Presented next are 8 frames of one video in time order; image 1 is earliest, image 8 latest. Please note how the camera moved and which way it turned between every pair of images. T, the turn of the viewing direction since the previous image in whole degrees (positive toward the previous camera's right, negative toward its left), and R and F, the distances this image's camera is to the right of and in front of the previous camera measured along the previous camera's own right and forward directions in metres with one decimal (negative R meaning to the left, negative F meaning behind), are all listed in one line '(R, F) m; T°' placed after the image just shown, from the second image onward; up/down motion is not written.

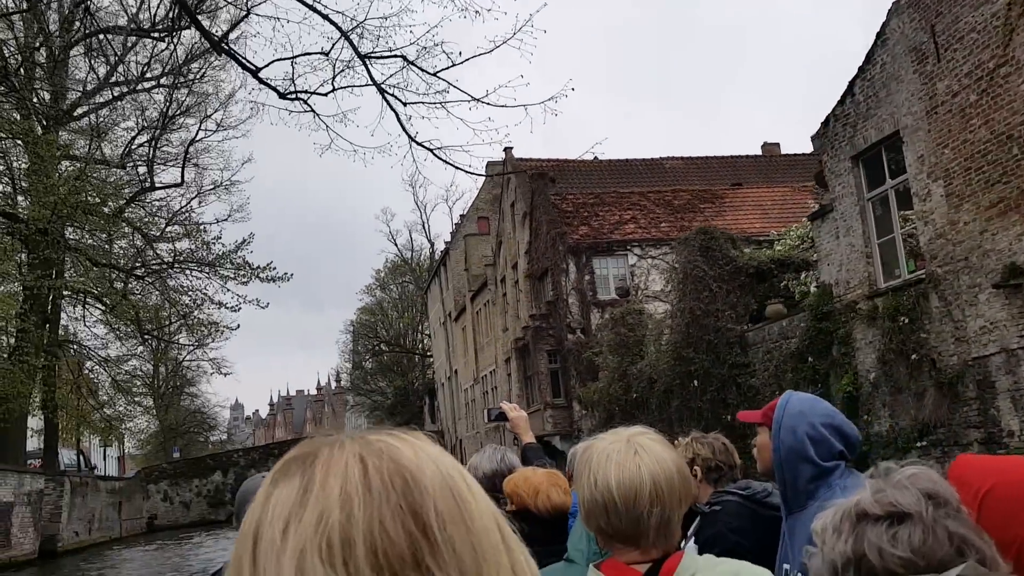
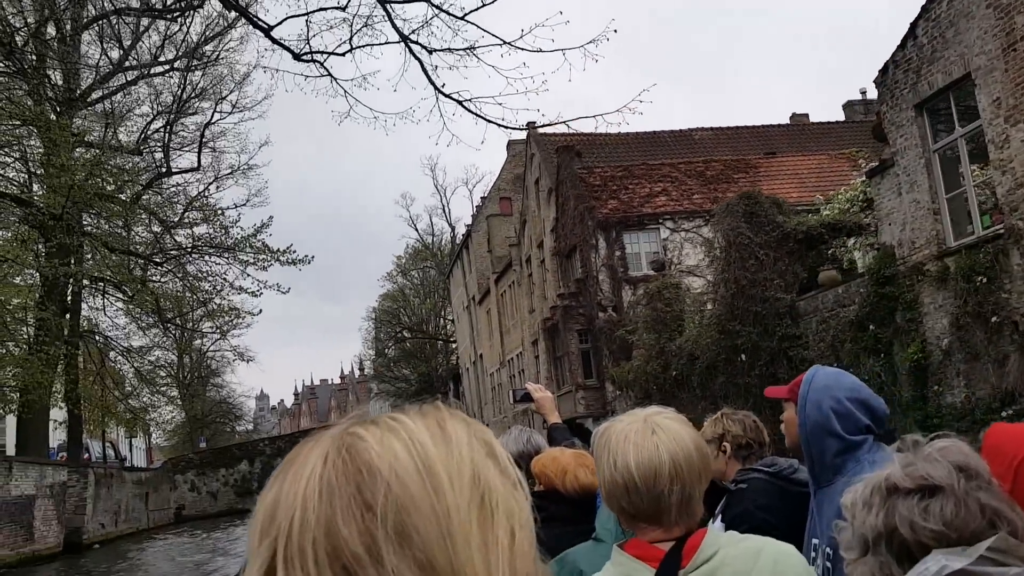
(-0.2, +0.7) m; -1°
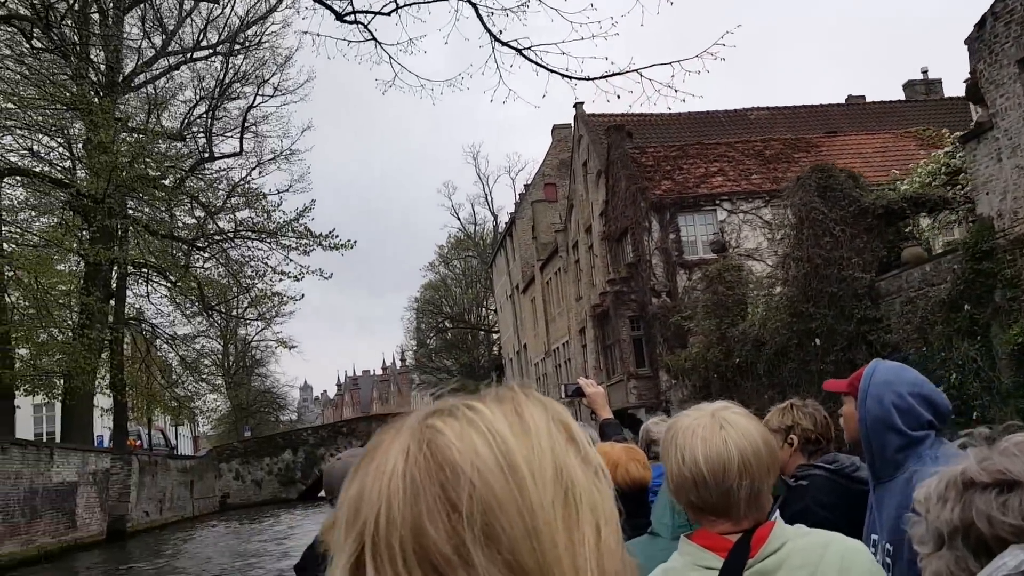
(-0.2, +0.7) m; -3°
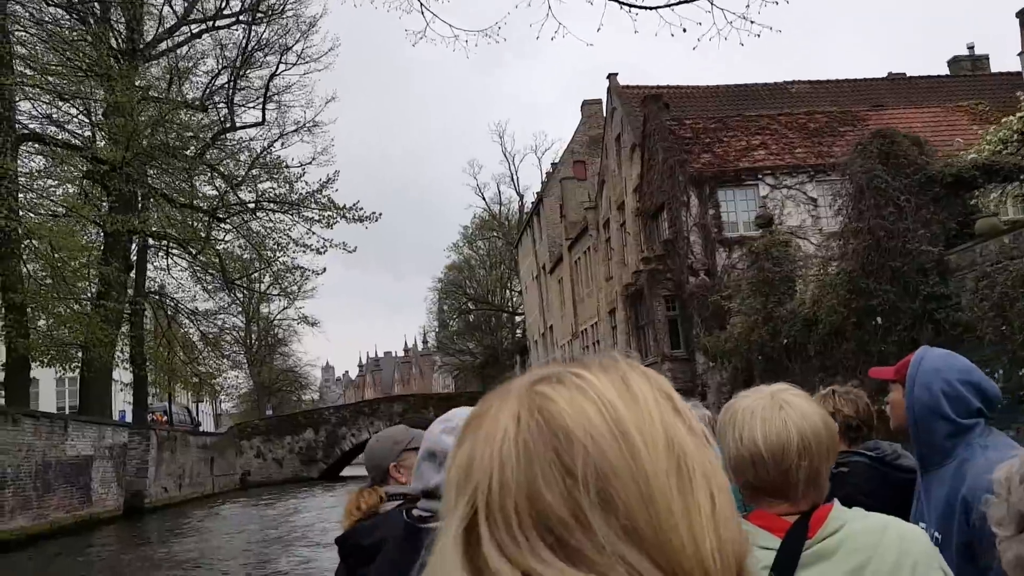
(-0.2, +0.7) m; -1°
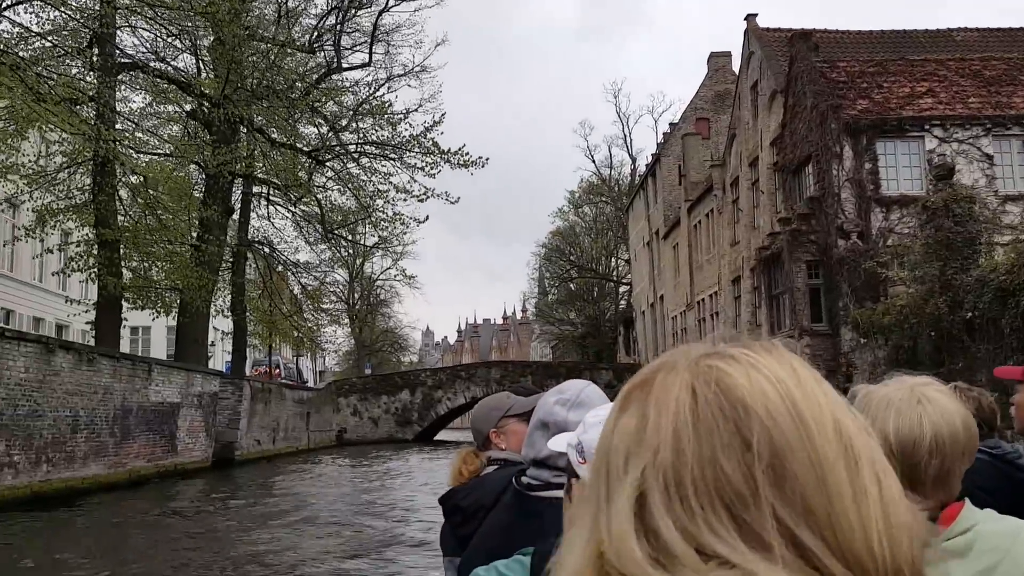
(-0.3, +1.6) m; -7°
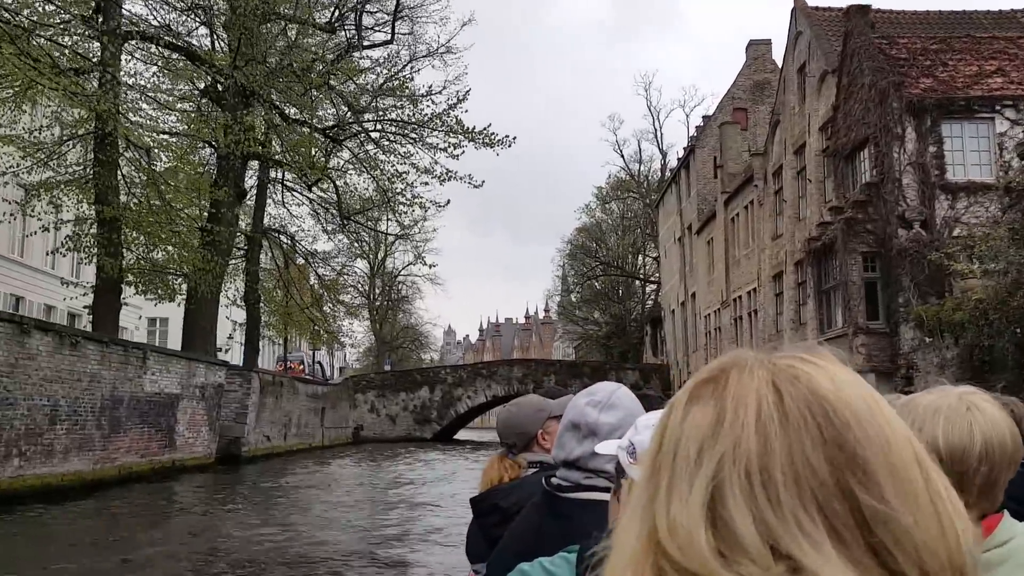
(-0.1, +1.1) m; -2°
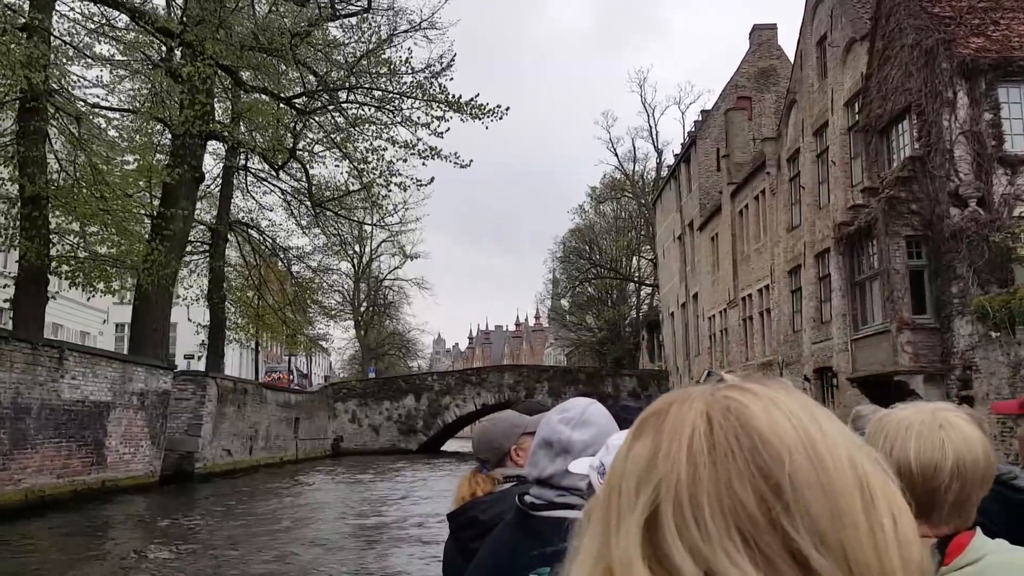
(0.0, +1.8) m; +1°
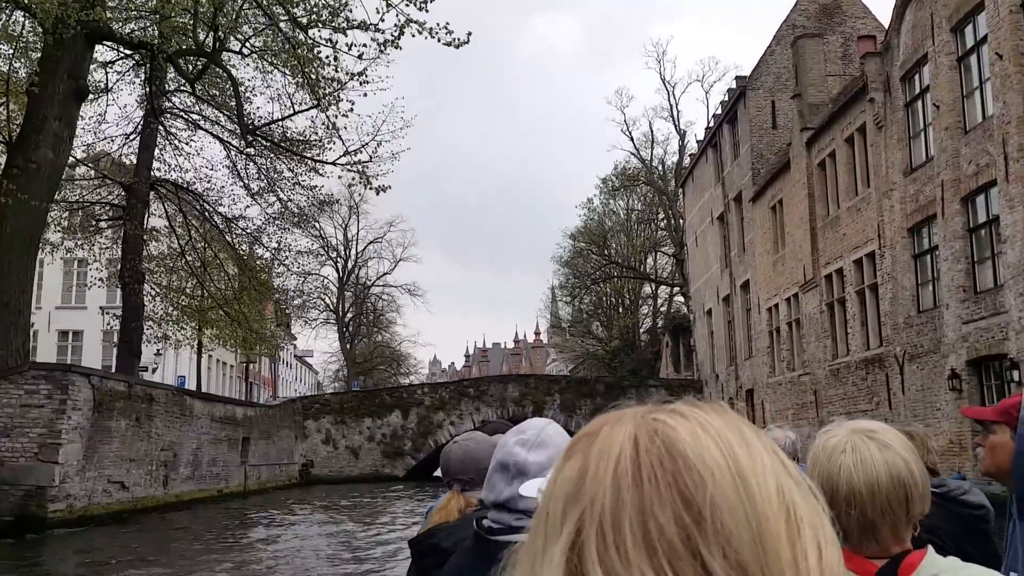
(-0.3, +4.9) m; 0°
